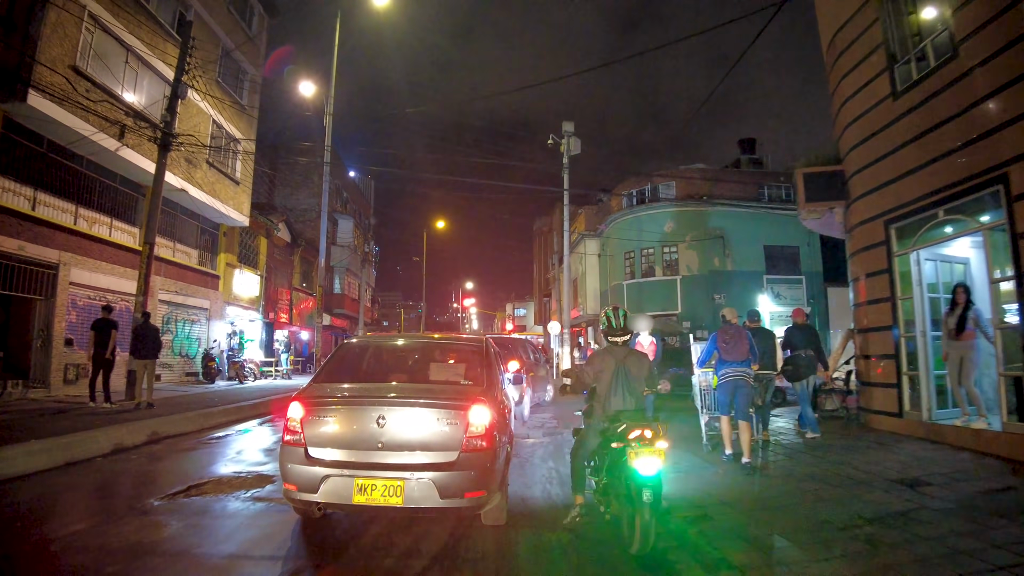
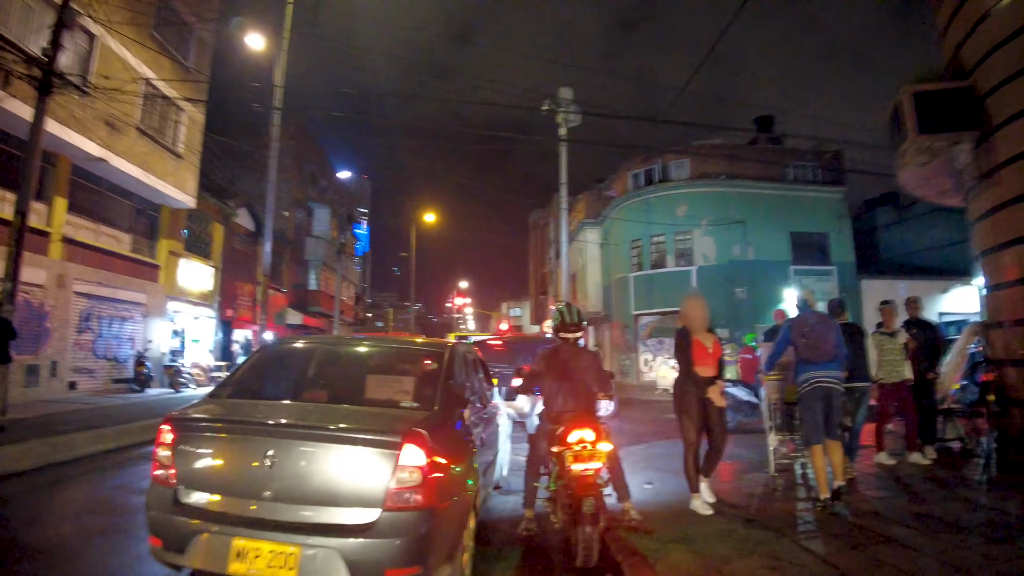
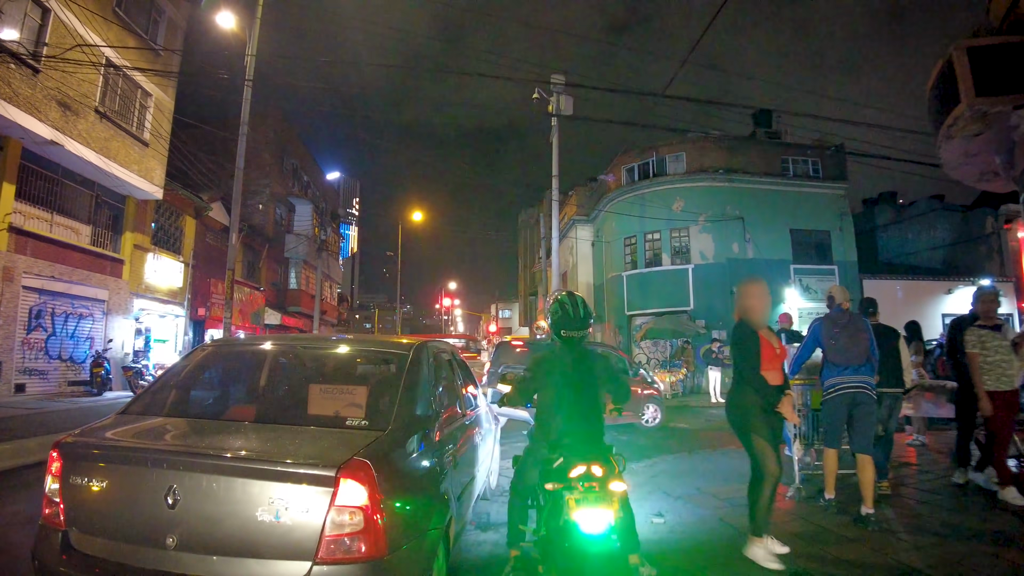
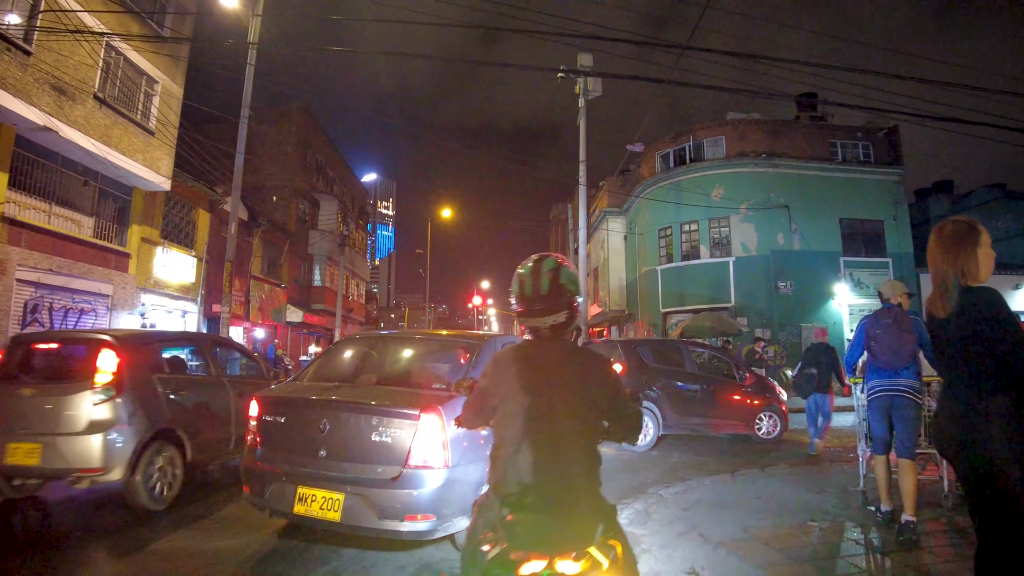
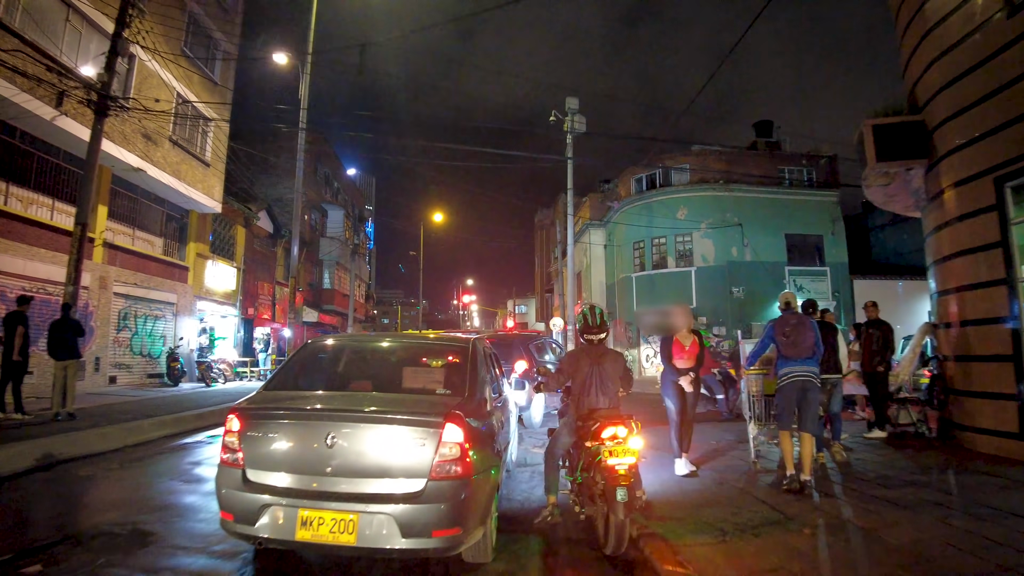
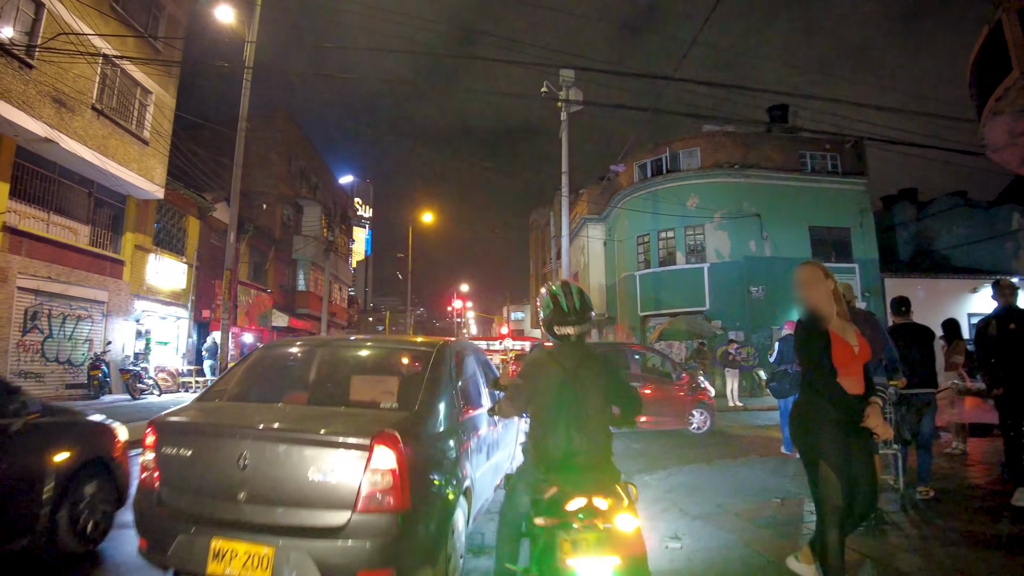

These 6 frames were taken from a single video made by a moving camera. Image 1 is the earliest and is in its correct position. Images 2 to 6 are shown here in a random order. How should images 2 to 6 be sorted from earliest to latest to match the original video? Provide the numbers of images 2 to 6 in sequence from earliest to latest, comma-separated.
5, 2, 3, 6, 4
